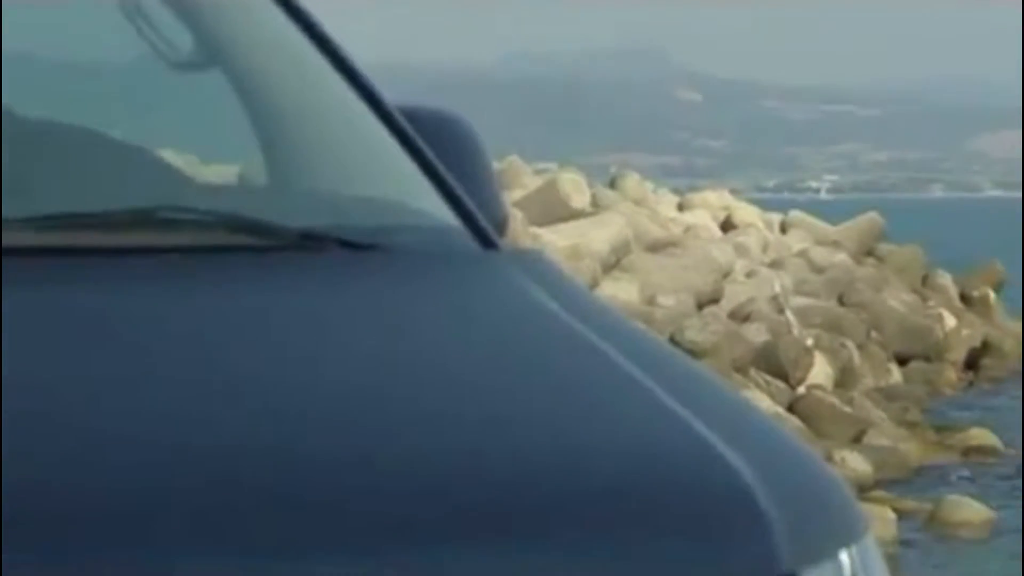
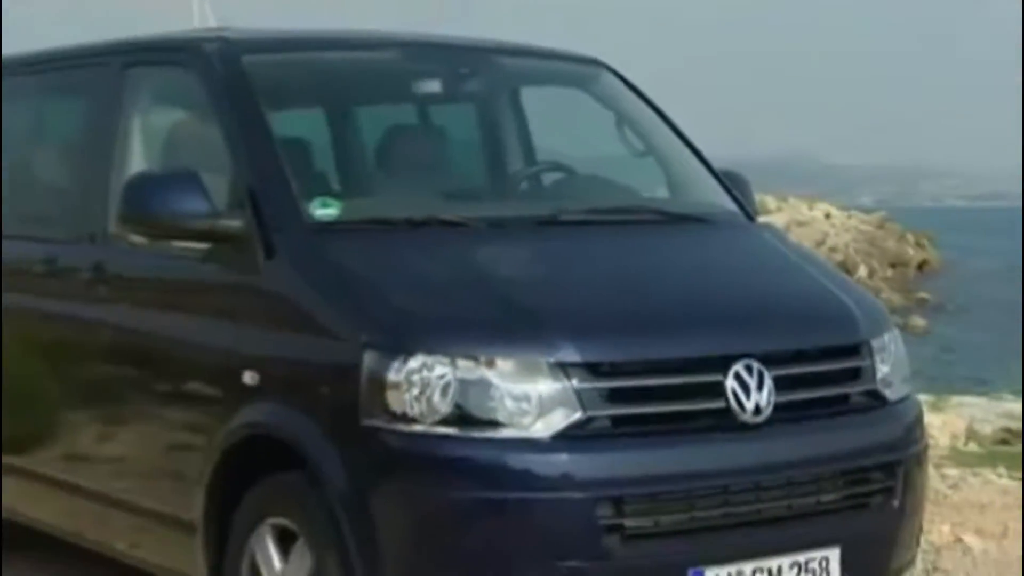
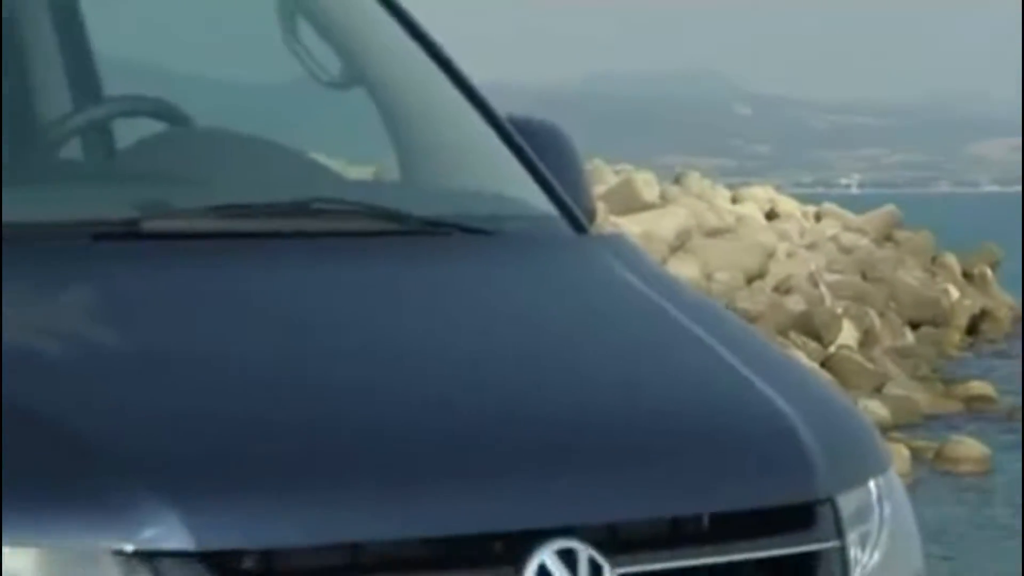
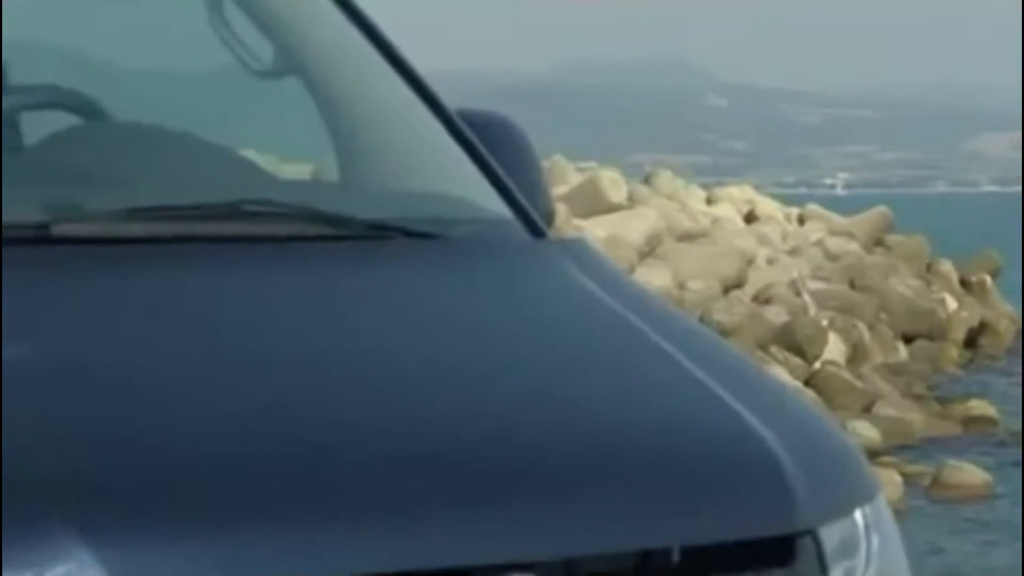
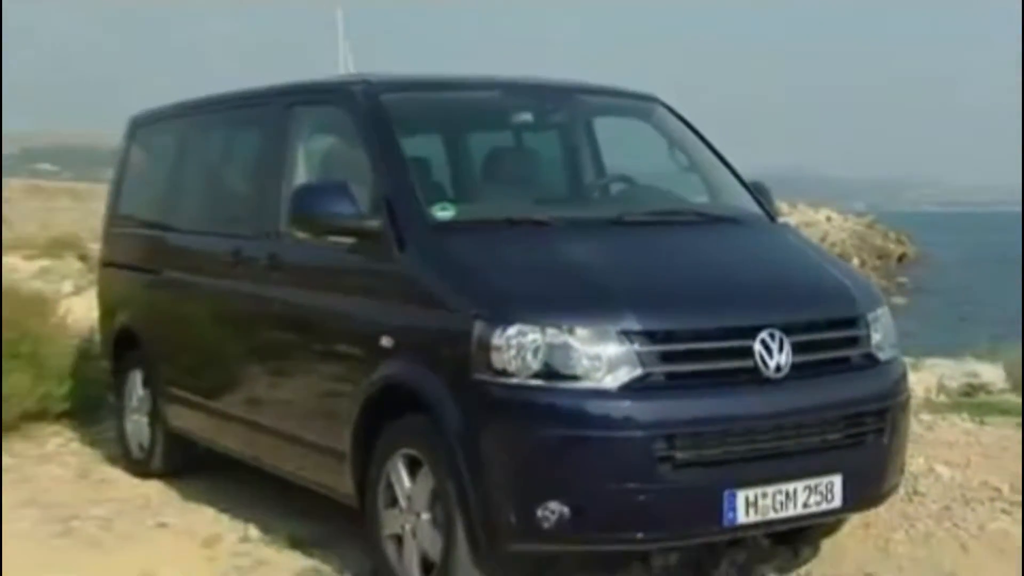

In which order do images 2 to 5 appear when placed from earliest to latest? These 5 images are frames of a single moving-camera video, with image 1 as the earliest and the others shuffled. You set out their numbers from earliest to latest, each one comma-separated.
4, 3, 2, 5
